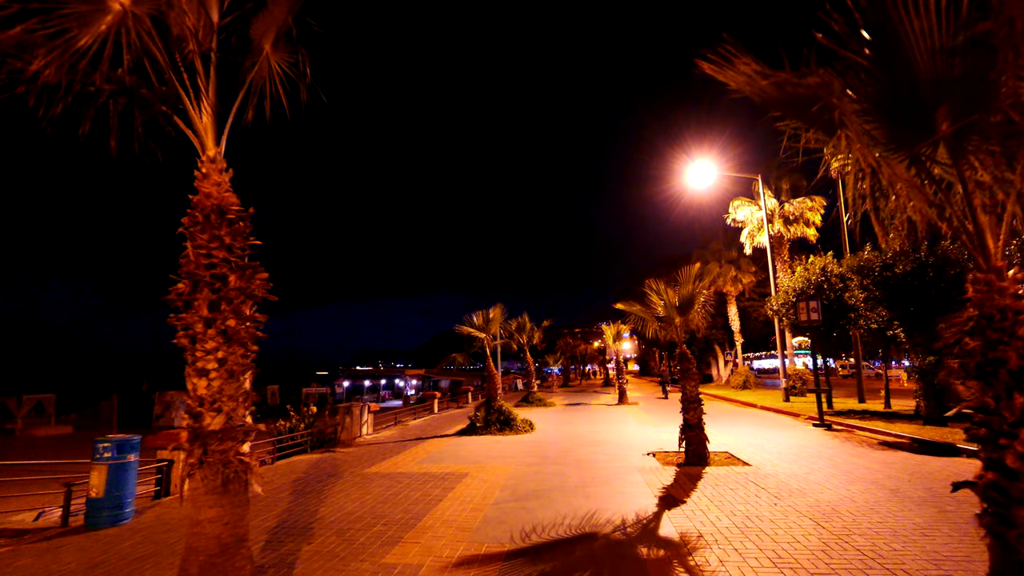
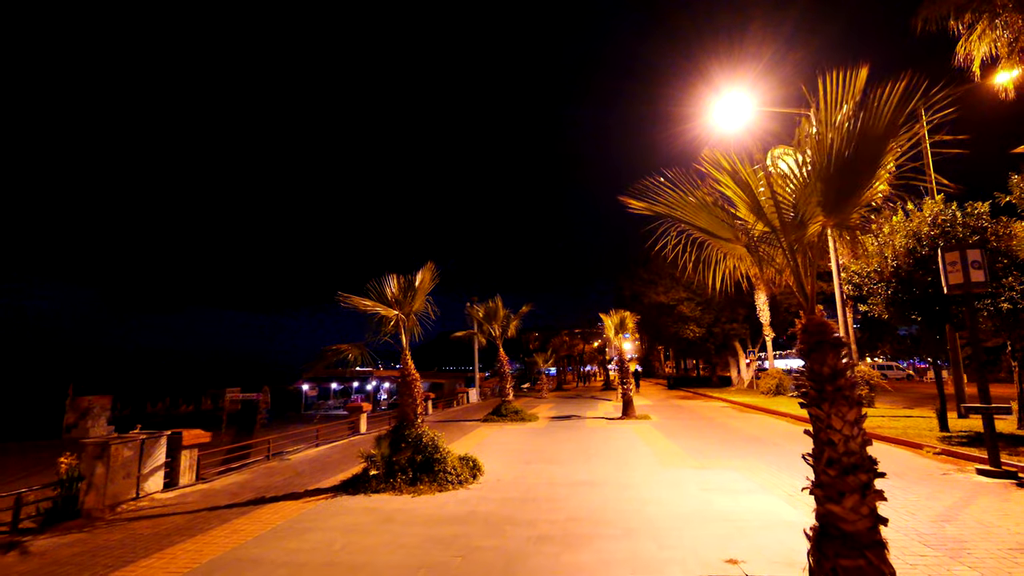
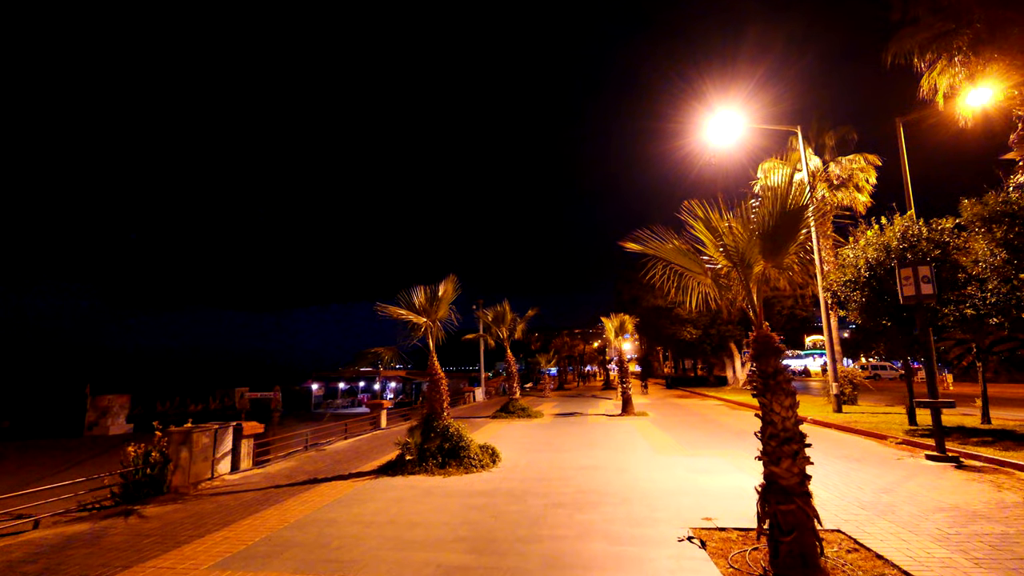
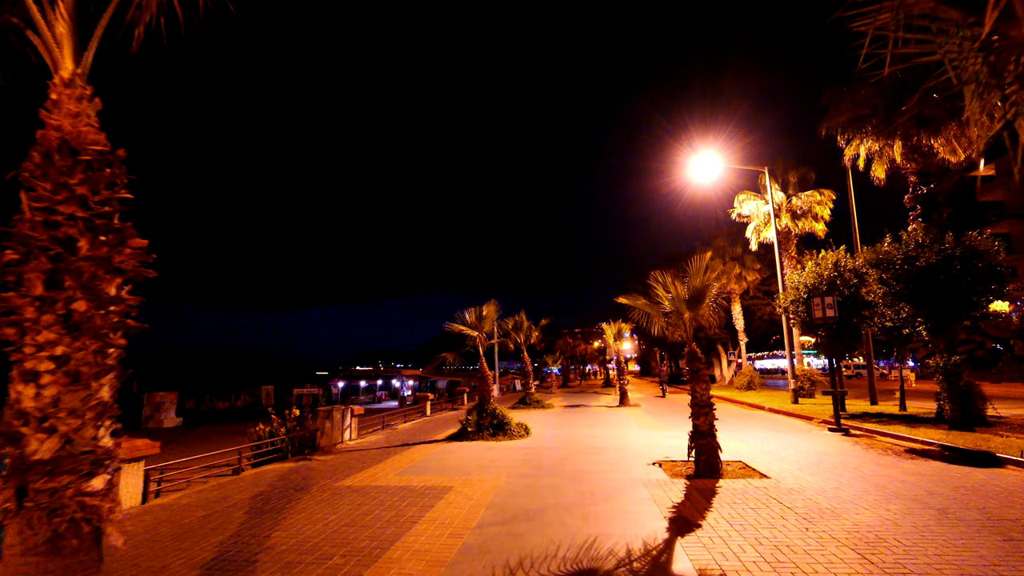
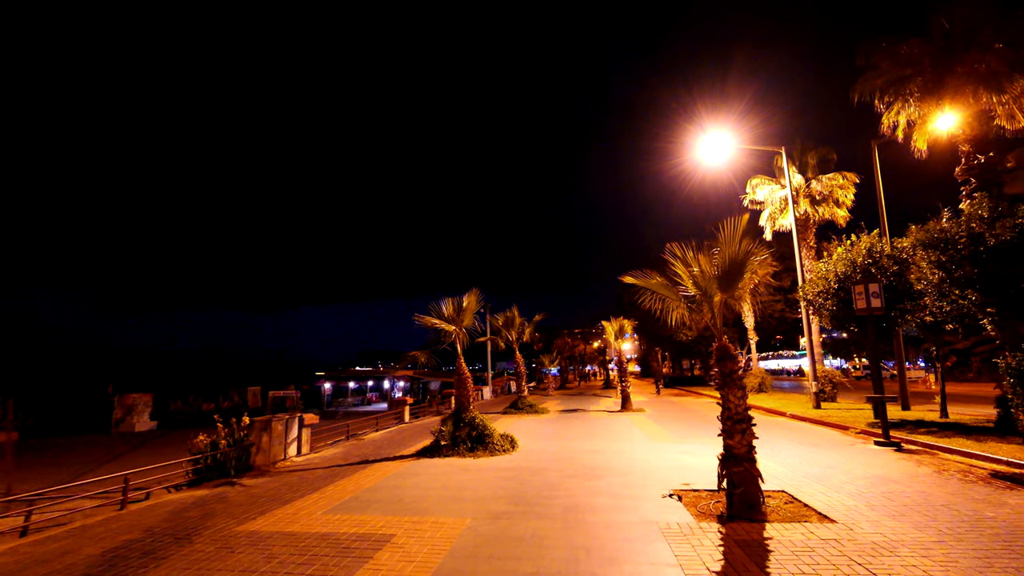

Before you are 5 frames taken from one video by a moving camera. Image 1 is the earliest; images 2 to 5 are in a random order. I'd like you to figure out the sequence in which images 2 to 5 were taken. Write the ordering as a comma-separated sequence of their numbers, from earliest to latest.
4, 5, 3, 2
